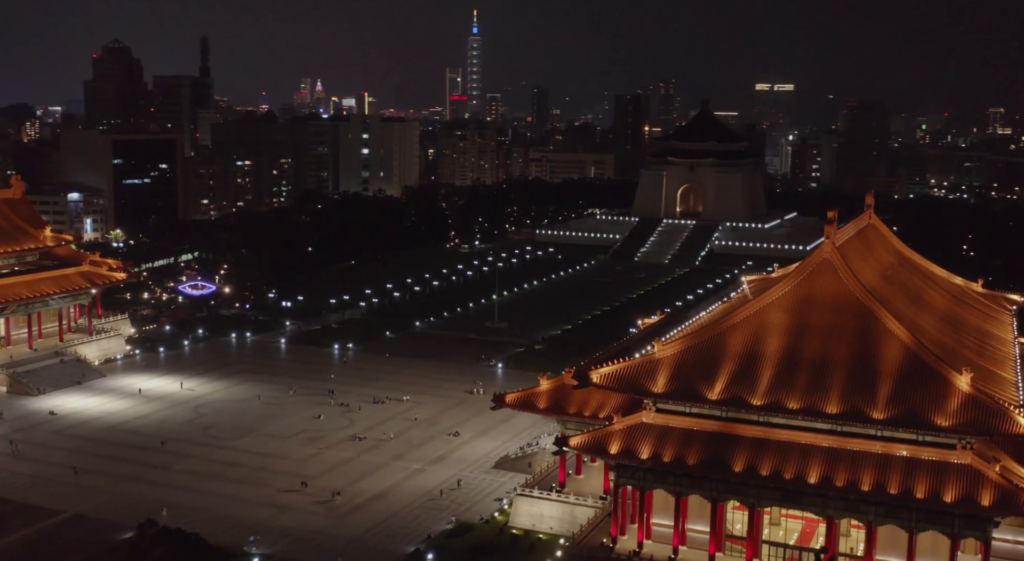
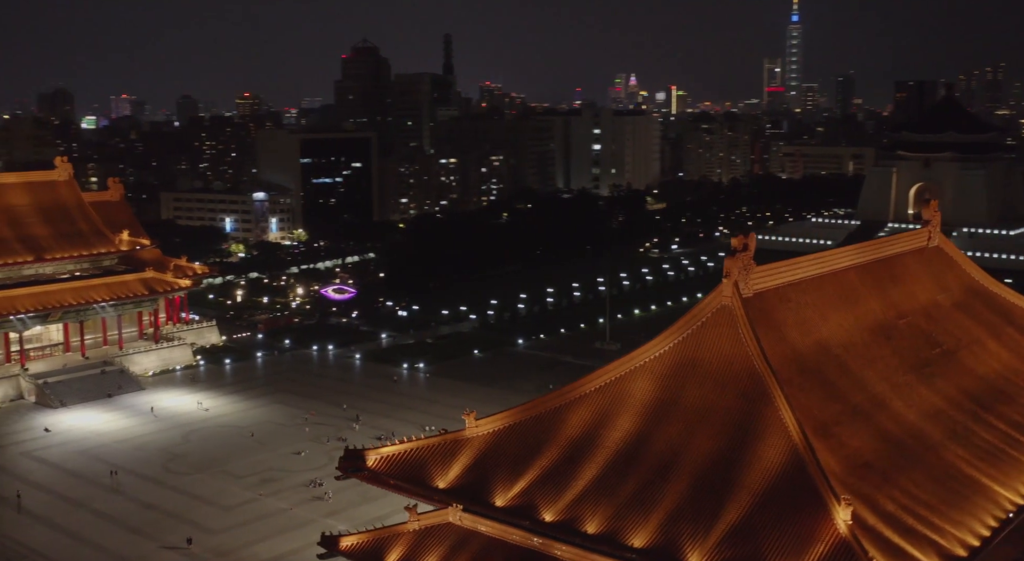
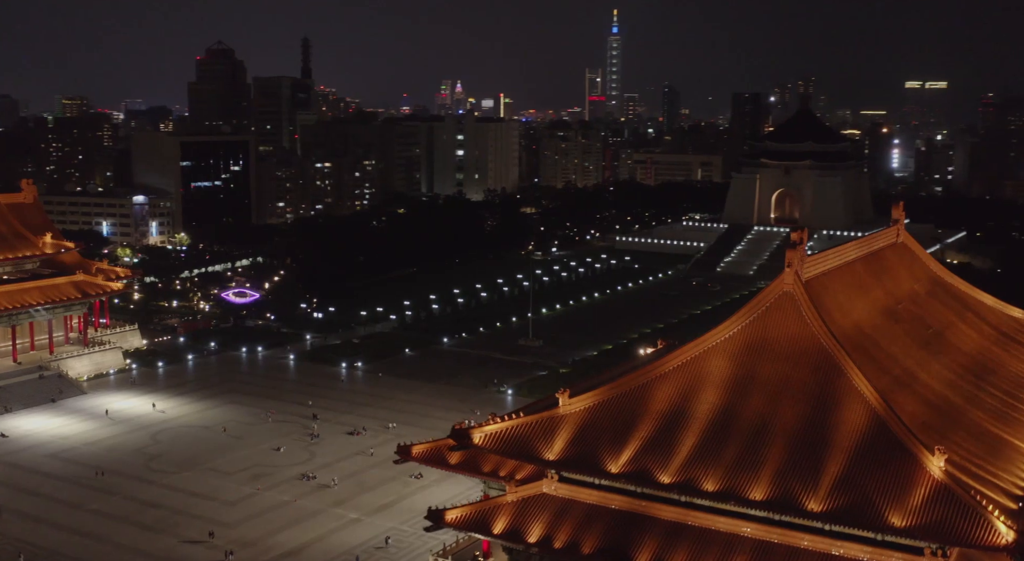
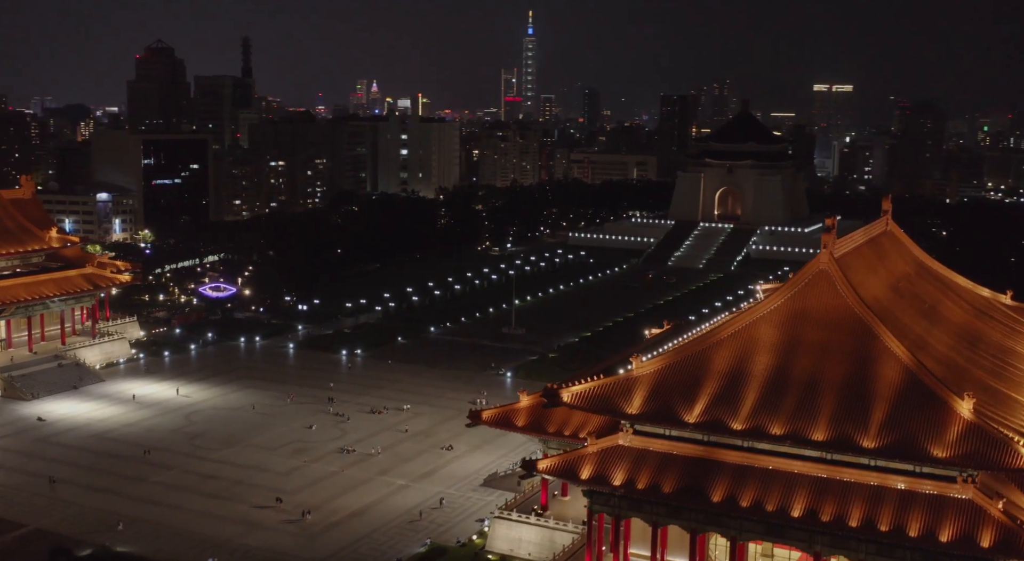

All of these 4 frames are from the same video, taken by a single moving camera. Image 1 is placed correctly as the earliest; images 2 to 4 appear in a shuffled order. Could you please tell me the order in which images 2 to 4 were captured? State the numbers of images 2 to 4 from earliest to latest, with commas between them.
4, 3, 2
